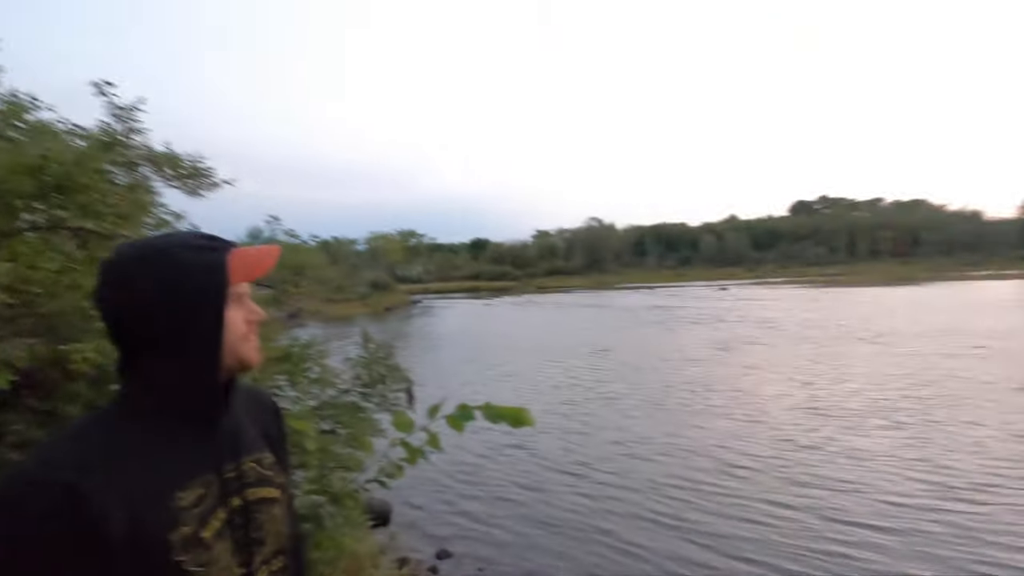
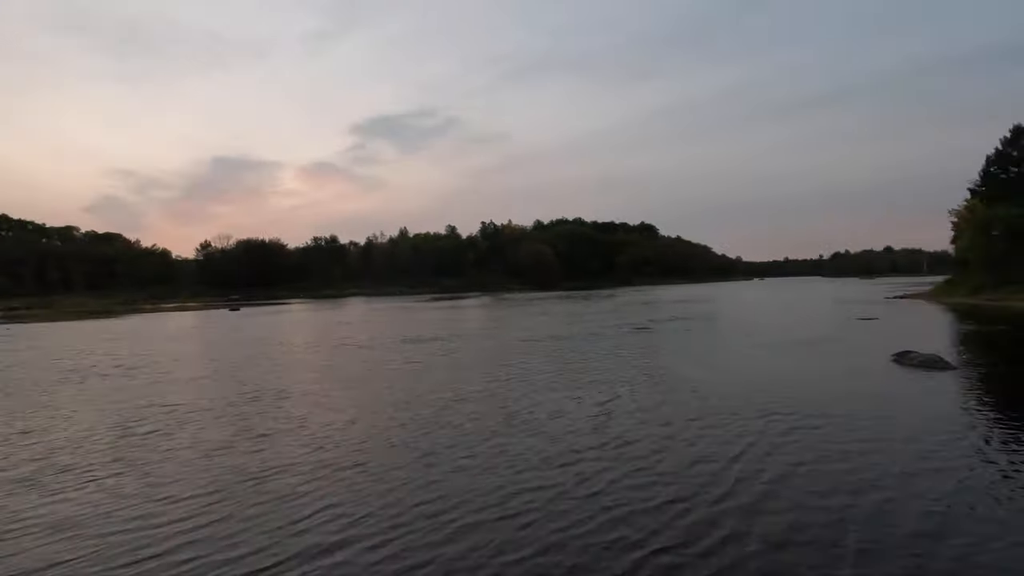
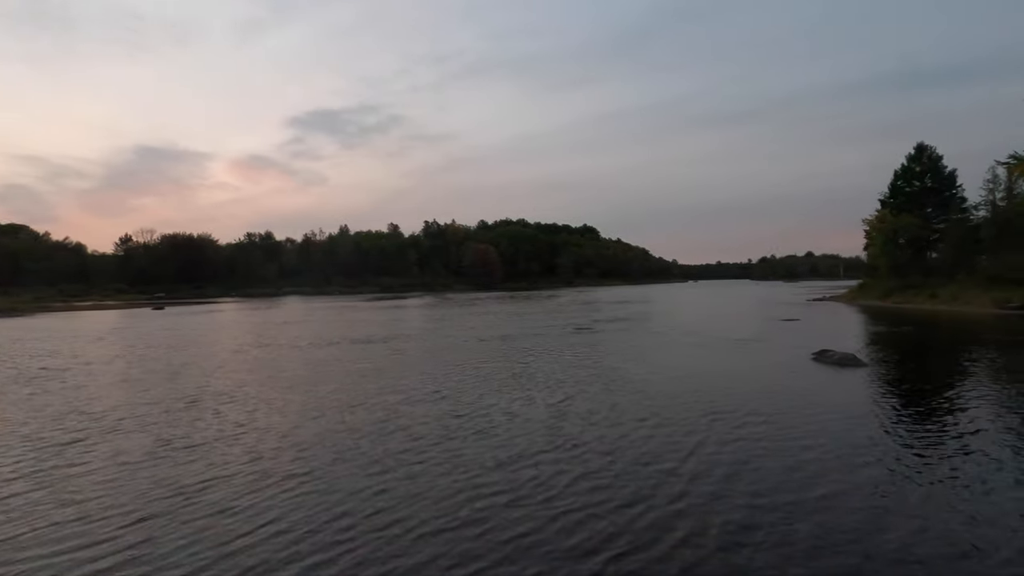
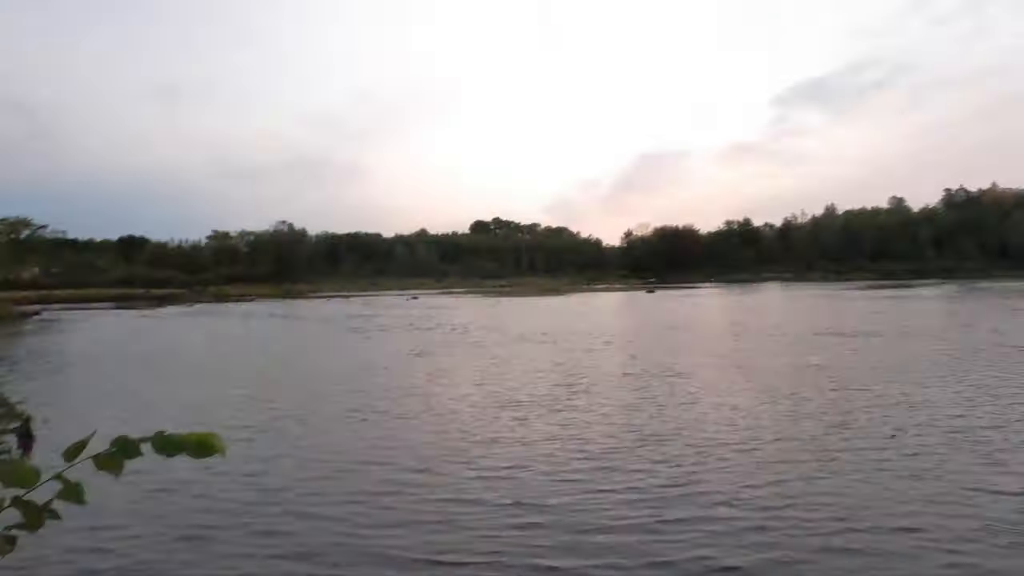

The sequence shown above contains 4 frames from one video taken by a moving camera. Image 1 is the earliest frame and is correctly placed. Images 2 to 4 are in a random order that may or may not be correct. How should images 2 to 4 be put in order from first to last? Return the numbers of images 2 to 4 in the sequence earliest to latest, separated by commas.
4, 2, 3
